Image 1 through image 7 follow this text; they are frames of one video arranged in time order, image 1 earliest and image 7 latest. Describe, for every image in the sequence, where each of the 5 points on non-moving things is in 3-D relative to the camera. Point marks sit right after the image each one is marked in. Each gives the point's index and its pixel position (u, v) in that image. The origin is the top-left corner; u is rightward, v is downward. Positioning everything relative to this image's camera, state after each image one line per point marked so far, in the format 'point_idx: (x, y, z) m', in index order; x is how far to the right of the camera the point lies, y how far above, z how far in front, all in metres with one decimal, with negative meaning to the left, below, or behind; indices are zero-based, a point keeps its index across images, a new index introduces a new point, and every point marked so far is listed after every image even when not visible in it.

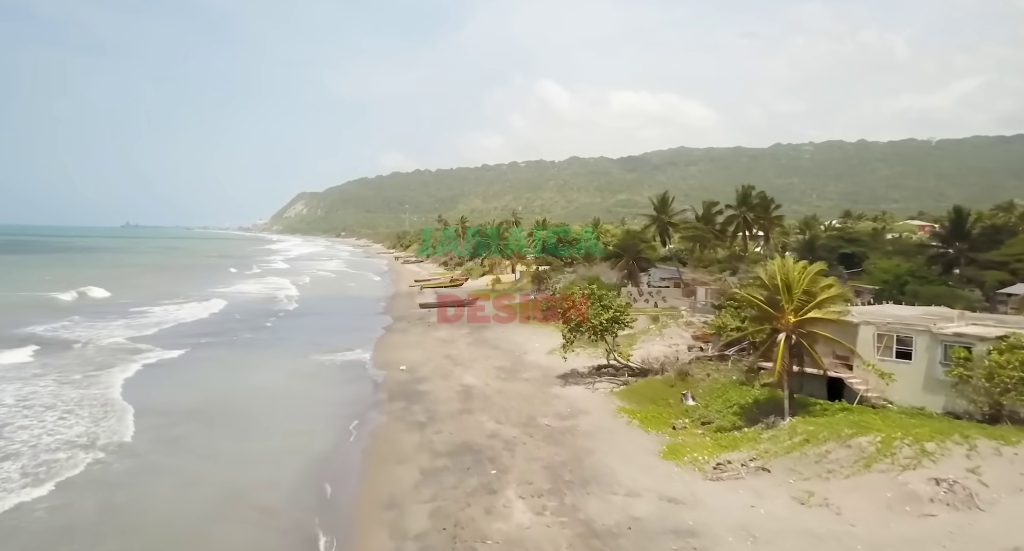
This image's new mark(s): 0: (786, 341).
0: (+7.1, -1.7, +14.3) m
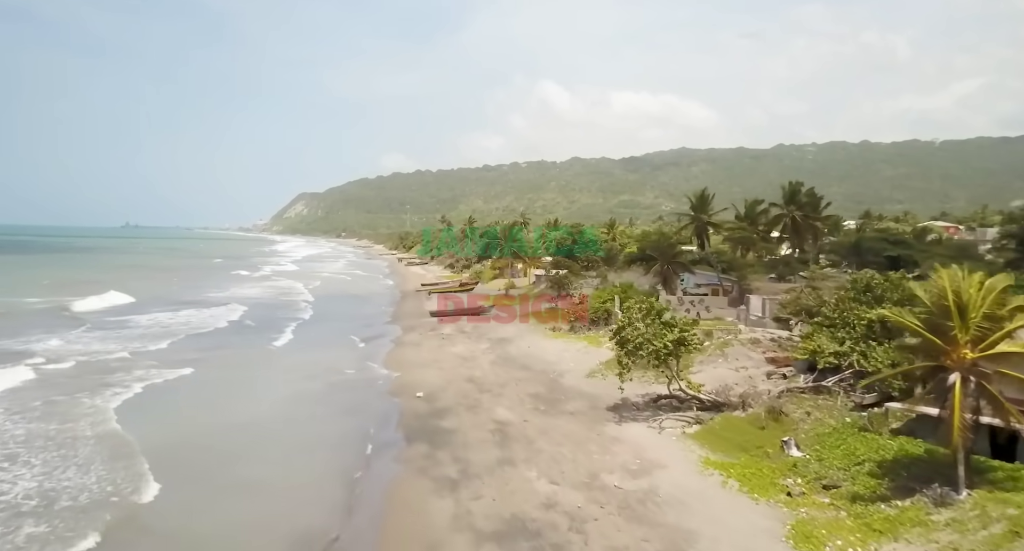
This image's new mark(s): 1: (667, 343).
0: (+8.5, -2.1, +10.4) m
1: (+4.9, -2.1, +17.4) m
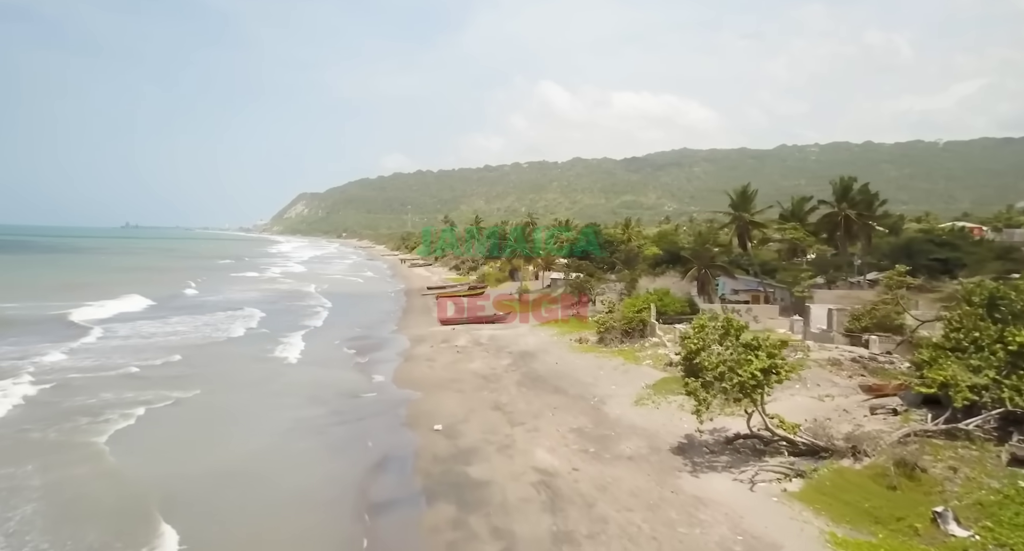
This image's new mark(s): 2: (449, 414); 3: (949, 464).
0: (+9.7, -2.4, +6.8) m
1: (+6.0, -2.4, +13.9) m
2: (-2.2, -4.8, +18.9) m
3: (+9.5, -4.1, +11.9) m
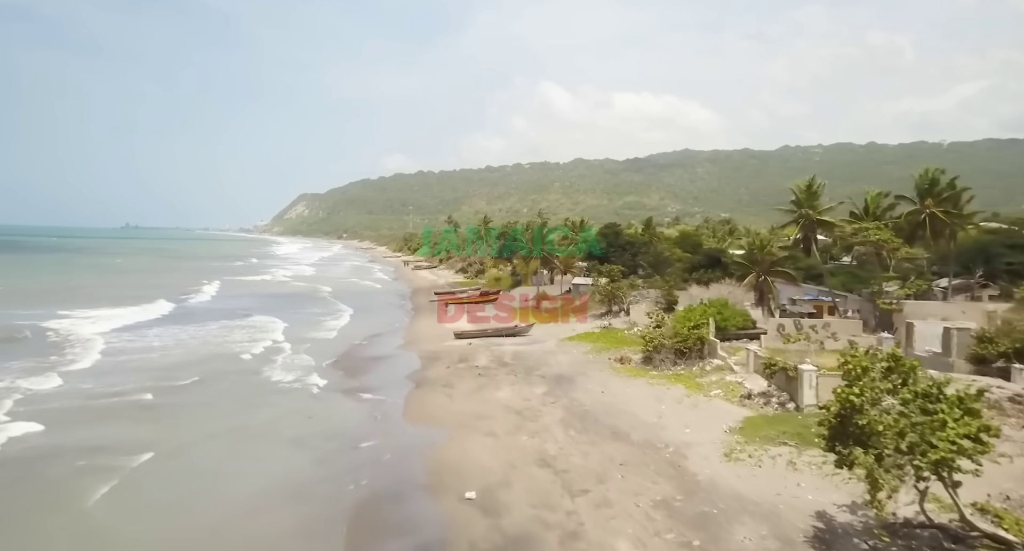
0: (+11.0, -2.7, +2.3) m
1: (+7.4, -2.8, +9.3) m
2: (-0.8, -5.1, +14.3) m
3: (+10.9, -4.4, +7.4) m
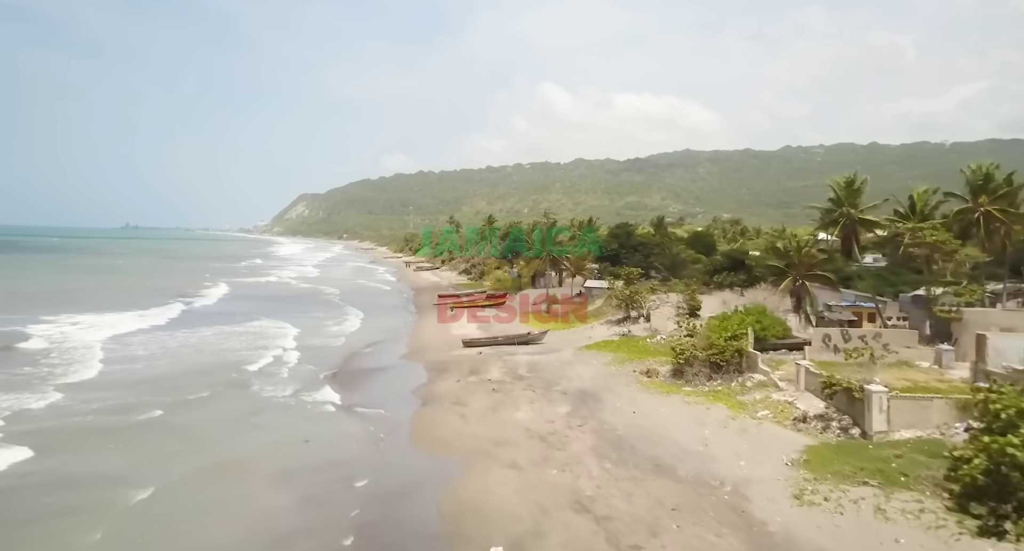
0: (+11.7, -2.9, 0.0) m
1: (+8.1, -3.0, +7.0) m
2: (-0.2, -5.3, +12.0) m
3: (+11.5, -4.6, +5.1) m
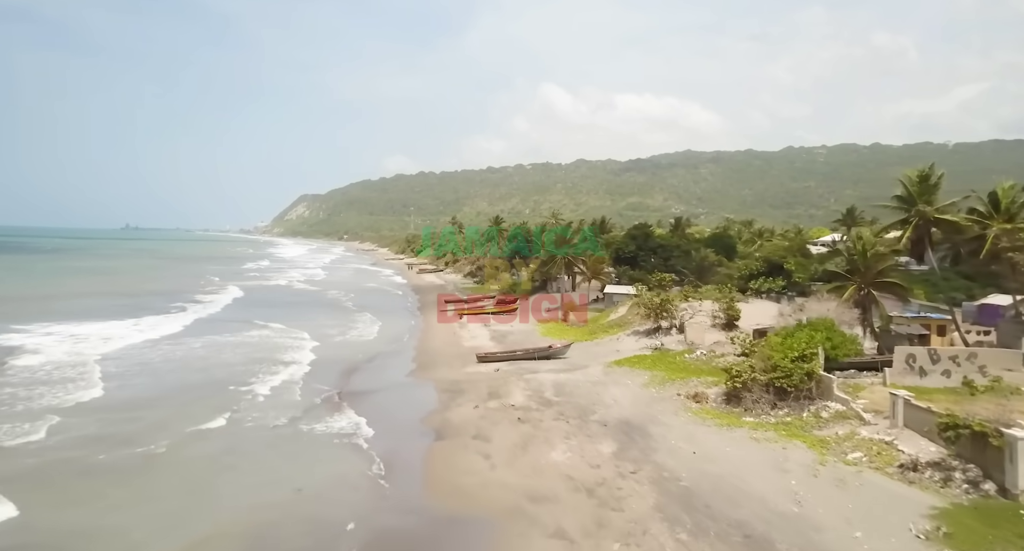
0: (+12.7, -3.2, -3.2) m
1: (+9.0, -3.3, +3.8) m
2: (+0.8, -5.6, +8.8) m
3: (+12.5, -4.9, +1.9) m
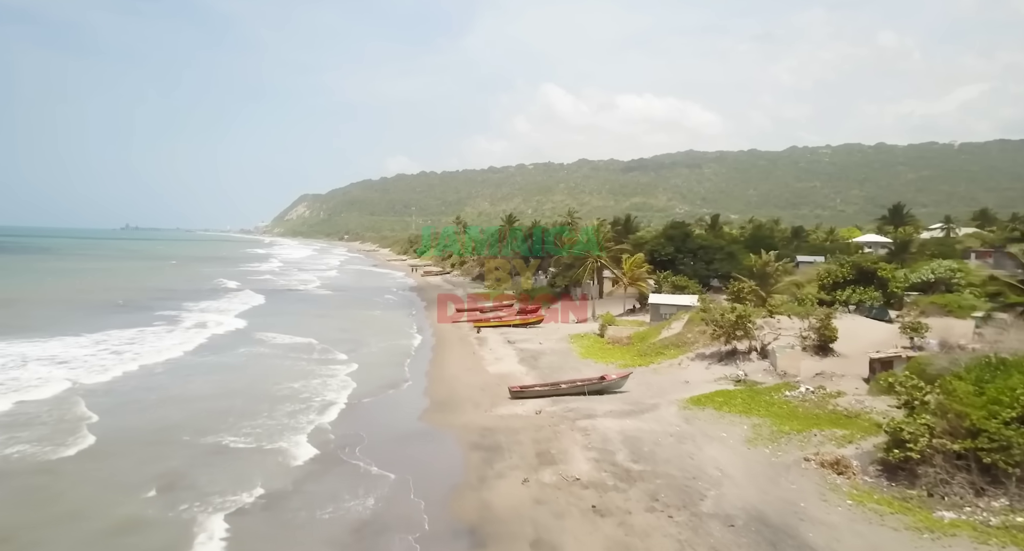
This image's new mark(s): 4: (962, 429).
0: (+14.3, -3.6, -9.4) m
1: (+10.7, -3.7, -2.3) m
2: (+2.4, -6.0, +2.7) m
3: (+14.1, -5.4, -4.3) m
4: (+10.3, -3.5, +12.6) m
